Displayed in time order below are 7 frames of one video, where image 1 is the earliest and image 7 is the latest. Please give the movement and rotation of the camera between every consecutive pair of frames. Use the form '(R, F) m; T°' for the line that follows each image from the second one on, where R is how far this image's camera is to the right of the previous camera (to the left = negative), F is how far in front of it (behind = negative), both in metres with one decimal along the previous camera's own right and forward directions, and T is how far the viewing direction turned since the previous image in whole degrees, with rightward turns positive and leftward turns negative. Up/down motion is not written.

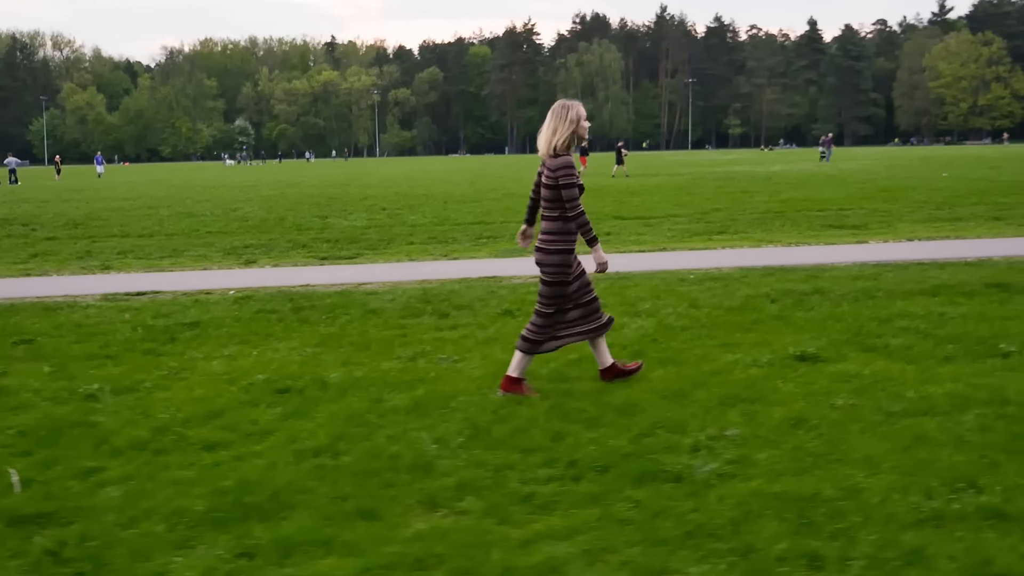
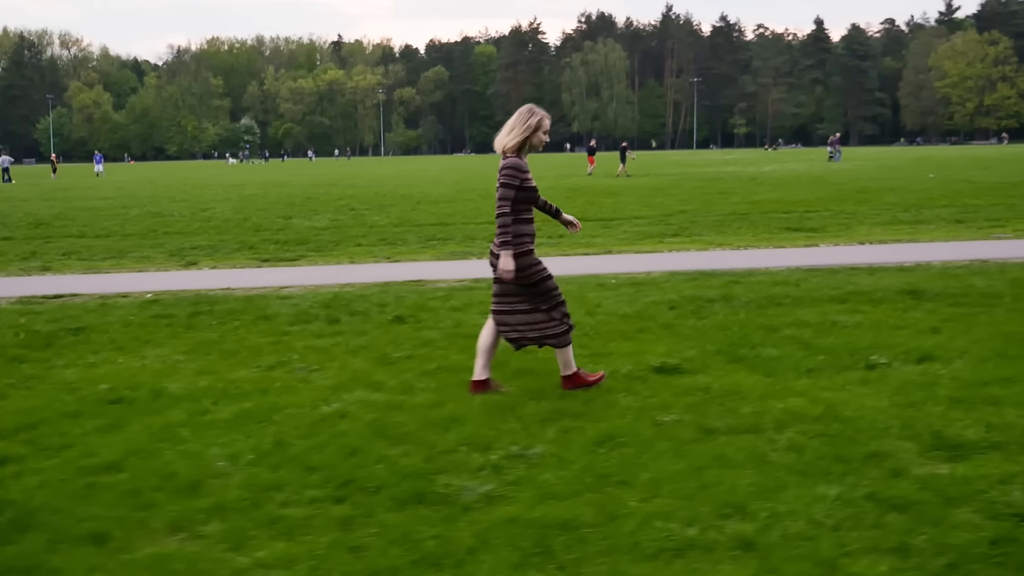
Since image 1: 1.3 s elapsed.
(+1.0, +0.2) m; -1°
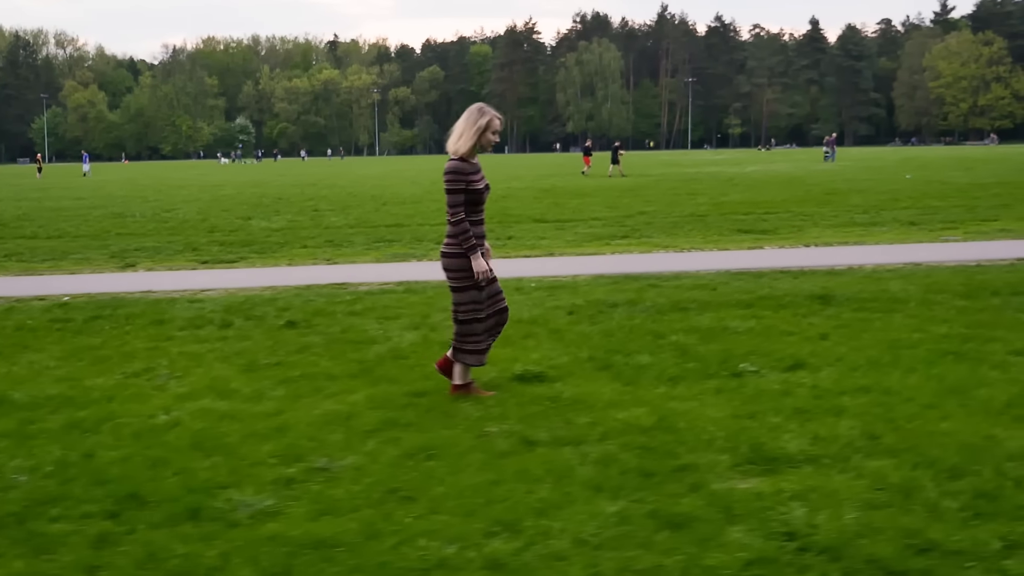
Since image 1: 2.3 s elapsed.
(+0.9, +0.1) m; 0°
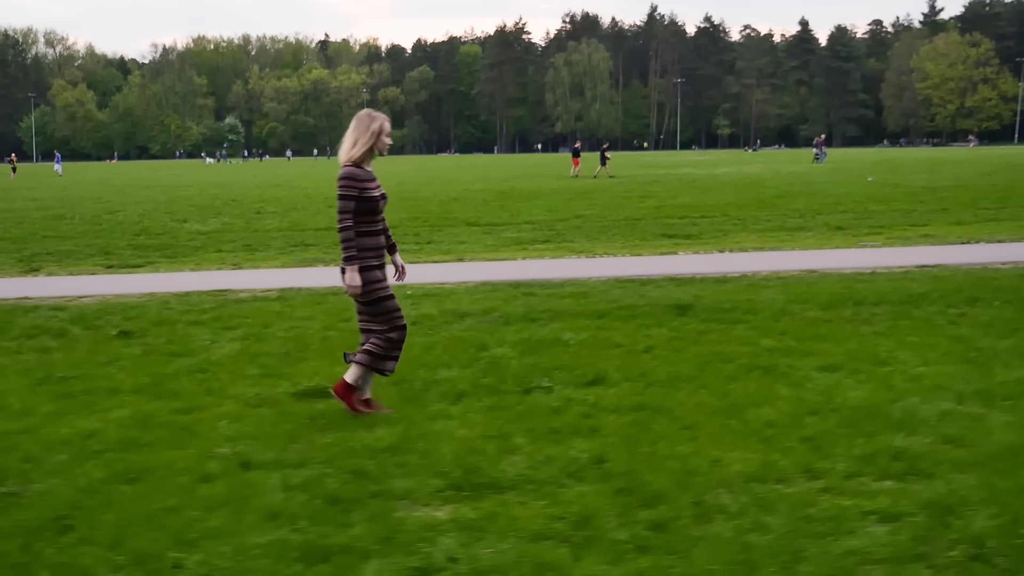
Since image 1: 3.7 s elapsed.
(+1.3, +0.2) m; 0°
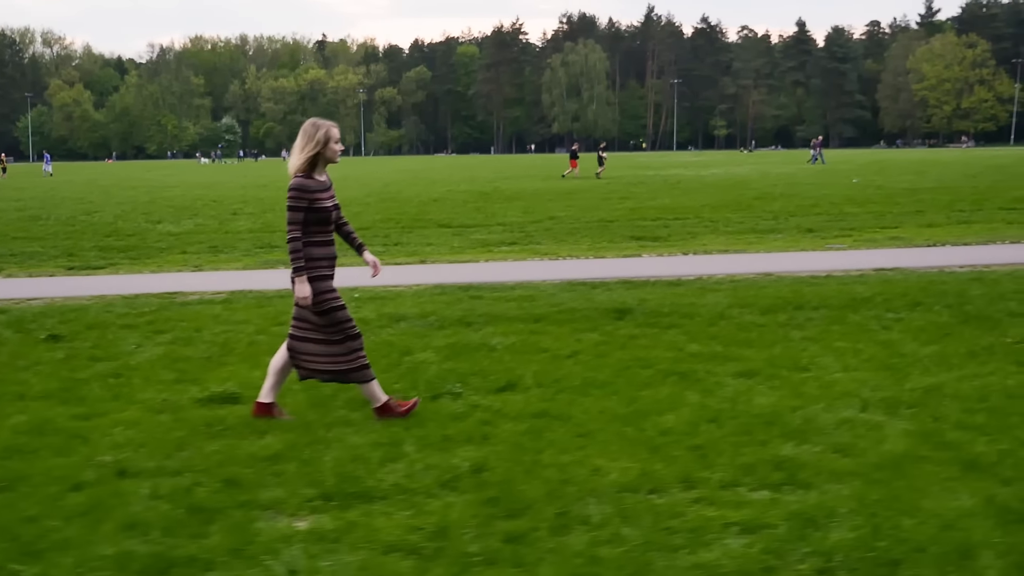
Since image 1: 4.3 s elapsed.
(+0.5, +0.1) m; 0°
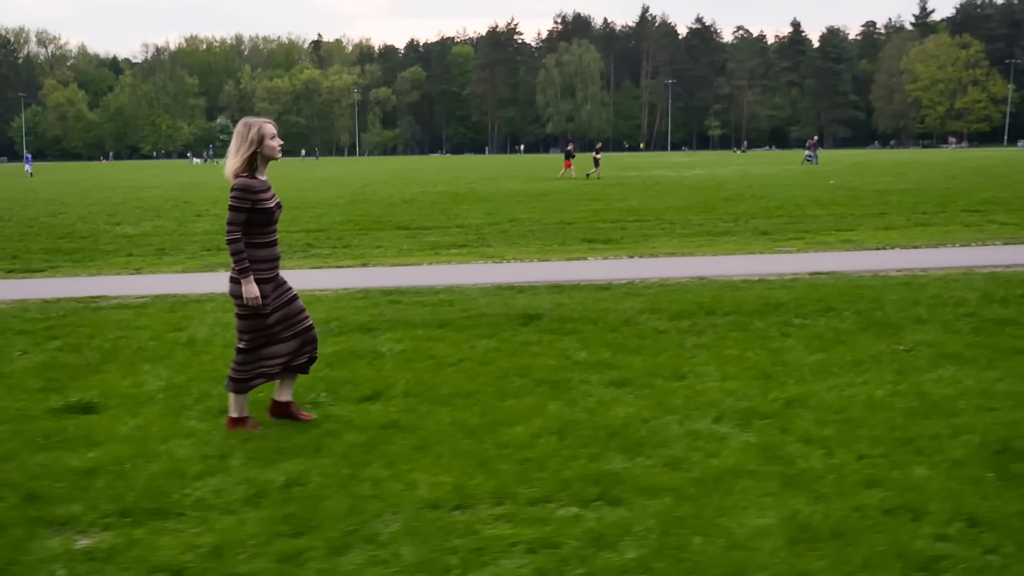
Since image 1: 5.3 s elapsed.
(+0.8, +0.1) m; 0°
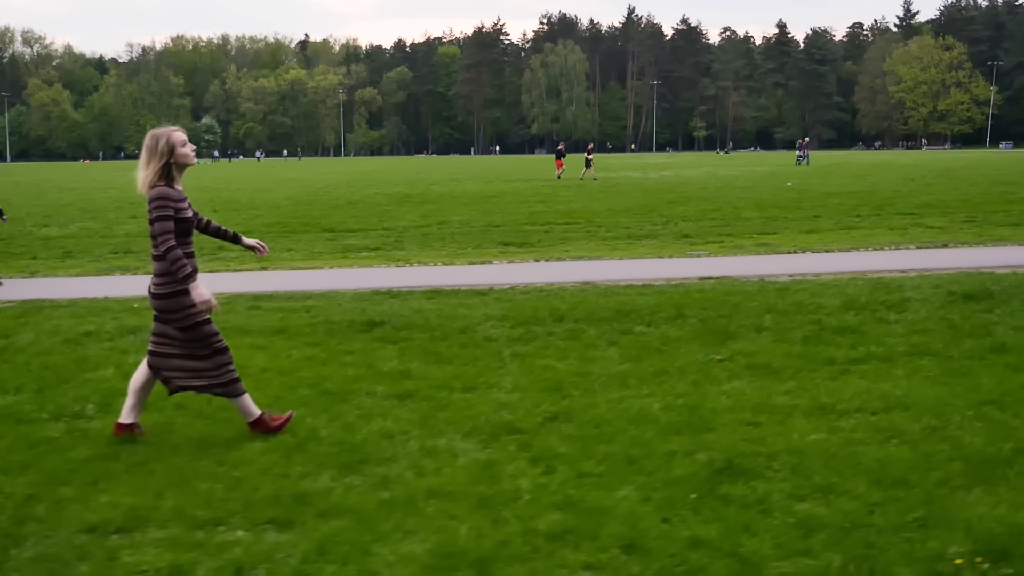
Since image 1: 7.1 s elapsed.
(+1.3, +0.2) m; 0°
